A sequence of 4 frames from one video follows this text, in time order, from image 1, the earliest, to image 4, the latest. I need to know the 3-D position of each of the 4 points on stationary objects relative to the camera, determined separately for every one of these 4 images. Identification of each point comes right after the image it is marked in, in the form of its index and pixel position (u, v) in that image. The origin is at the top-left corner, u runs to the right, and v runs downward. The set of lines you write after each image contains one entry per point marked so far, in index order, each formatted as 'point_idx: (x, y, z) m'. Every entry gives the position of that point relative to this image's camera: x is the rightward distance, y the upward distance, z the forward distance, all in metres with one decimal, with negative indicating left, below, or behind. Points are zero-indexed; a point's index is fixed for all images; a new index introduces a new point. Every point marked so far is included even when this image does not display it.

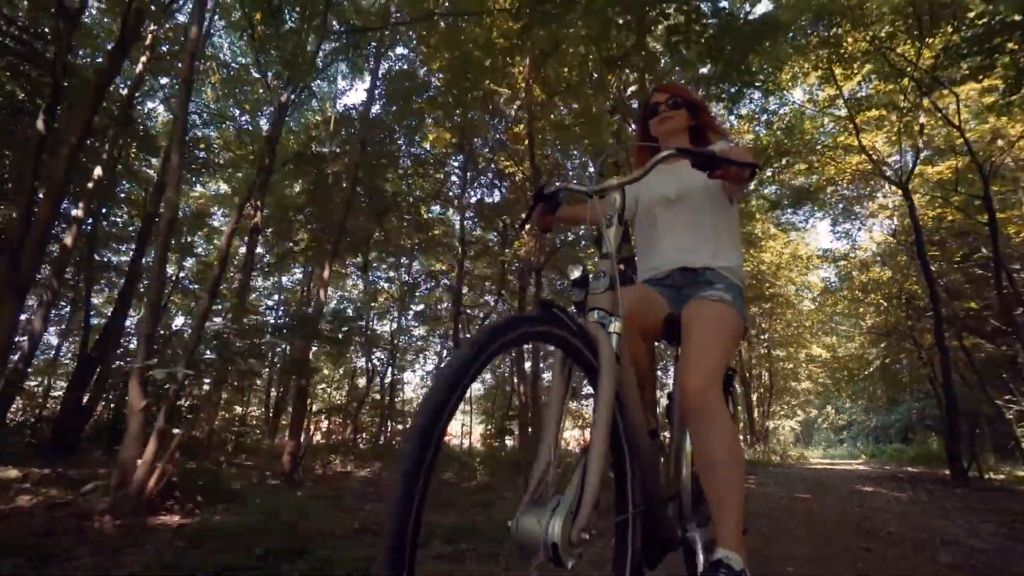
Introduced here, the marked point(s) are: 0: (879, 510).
0: (+4.4, -2.6, +5.8) m
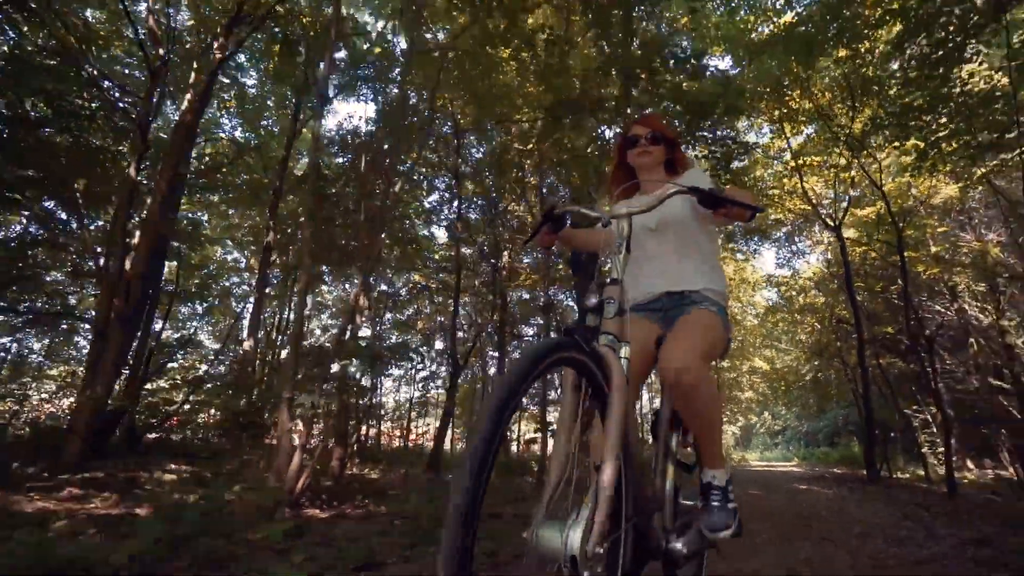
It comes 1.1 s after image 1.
0: (+4.3, -3.1, +7.0) m
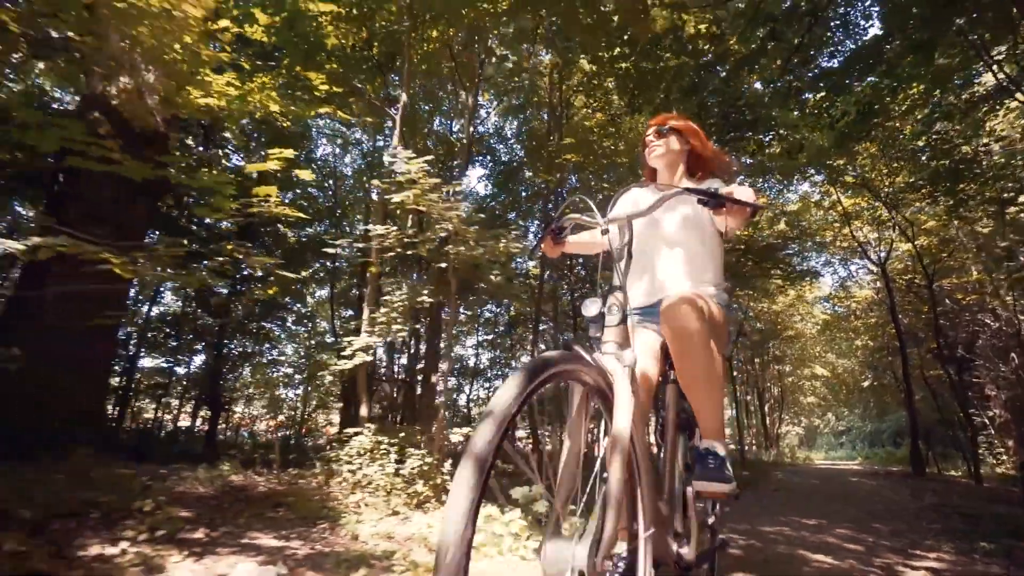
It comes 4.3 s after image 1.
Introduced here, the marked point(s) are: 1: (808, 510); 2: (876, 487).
0: (+6.7, -3.9, +9.3) m
1: (+5.1, -3.6, +8.4) m
2: (+8.0, -4.4, +10.9) m
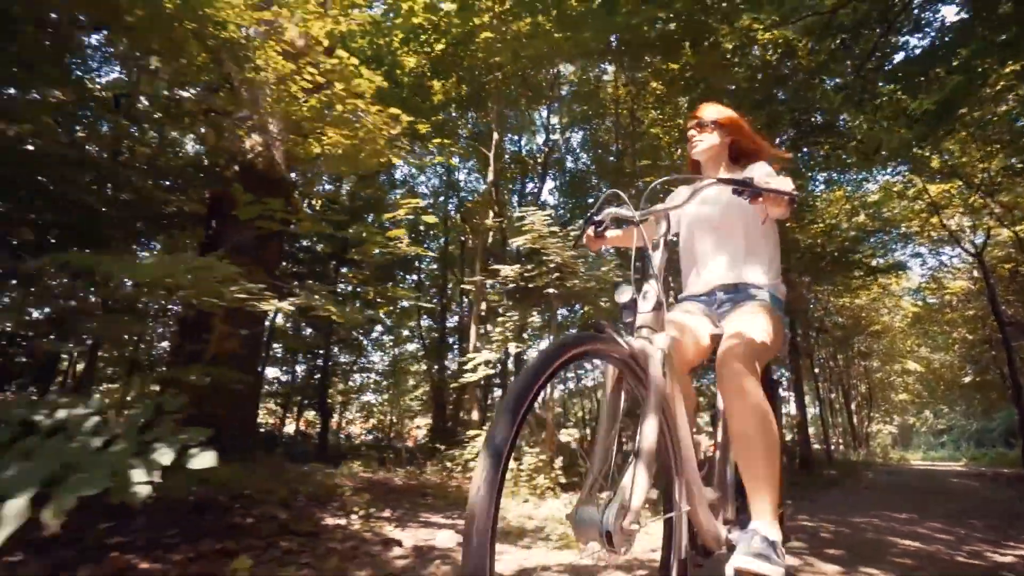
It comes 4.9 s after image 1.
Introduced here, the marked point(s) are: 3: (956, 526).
0: (+8.3, -3.8, +9.0) m
1: (+6.6, -3.6, +8.2) m
2: (+9.8, -4.2, +10.3) m
3: (+5.8, -3.2, +6.5) m
